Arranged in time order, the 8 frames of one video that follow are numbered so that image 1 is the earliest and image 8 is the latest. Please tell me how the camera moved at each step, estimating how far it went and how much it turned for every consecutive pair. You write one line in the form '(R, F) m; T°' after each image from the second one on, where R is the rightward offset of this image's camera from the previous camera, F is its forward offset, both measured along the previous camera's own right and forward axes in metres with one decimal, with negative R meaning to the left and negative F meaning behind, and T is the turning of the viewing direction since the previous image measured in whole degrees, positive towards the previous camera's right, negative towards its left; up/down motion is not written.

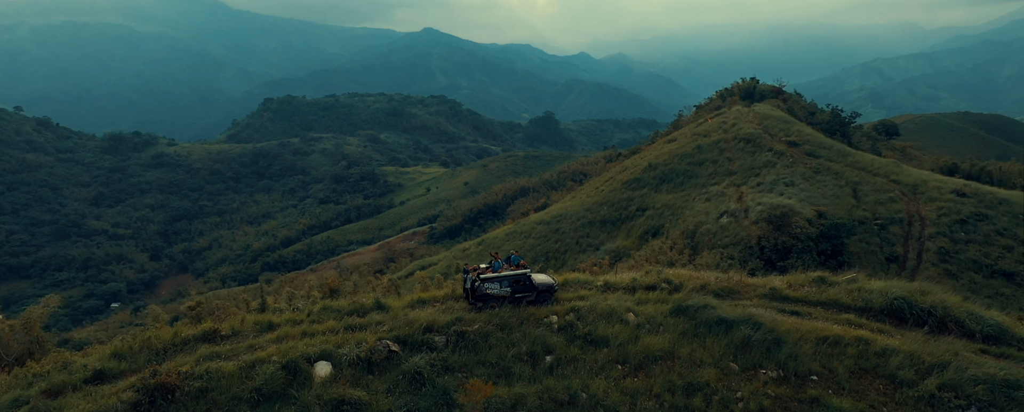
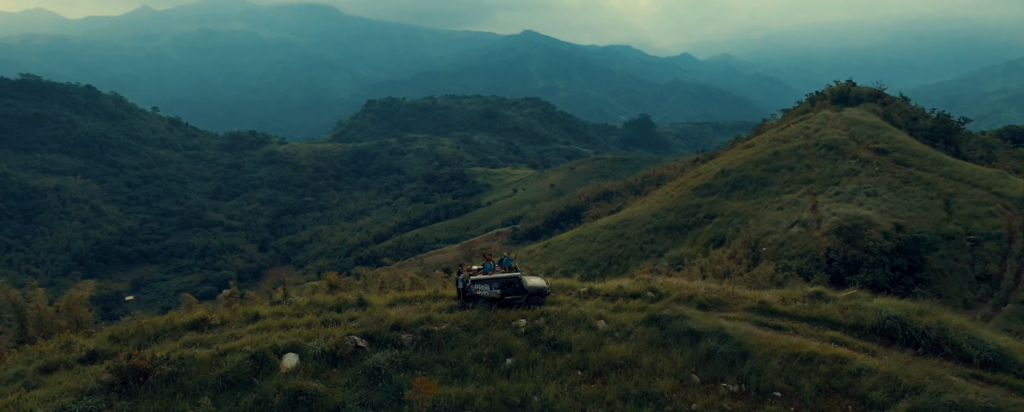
(+2.4, 0.0) m; -5°
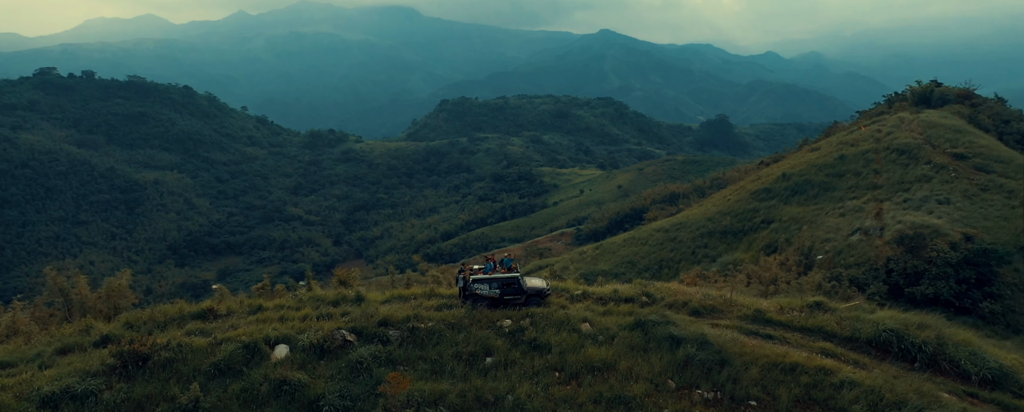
(+1.6, -0.2) m; -4°
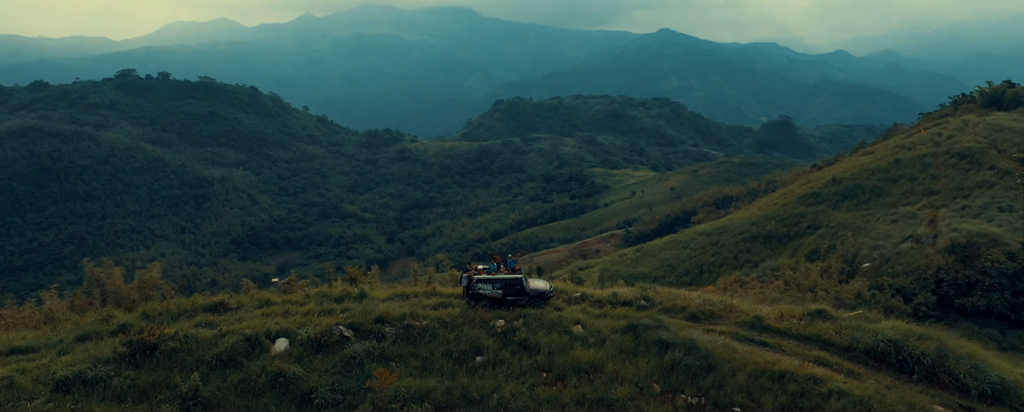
(+1.2, -0.2) m; -3°
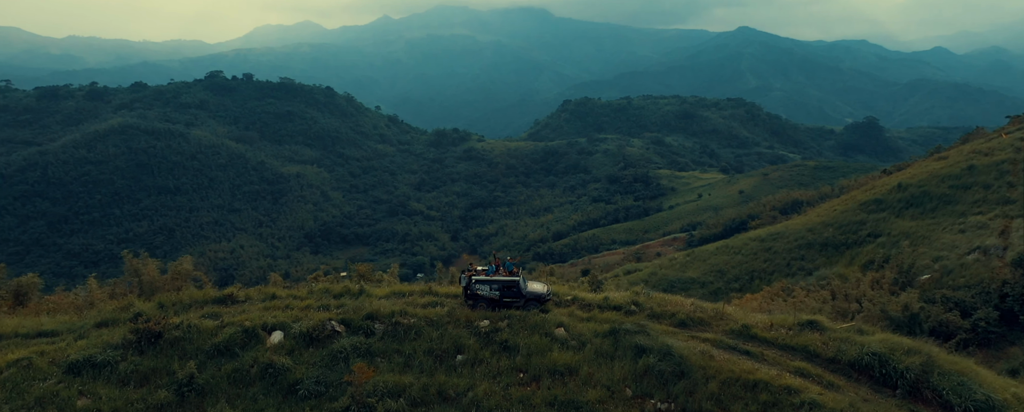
(+1.6, -0.3) m; -4°
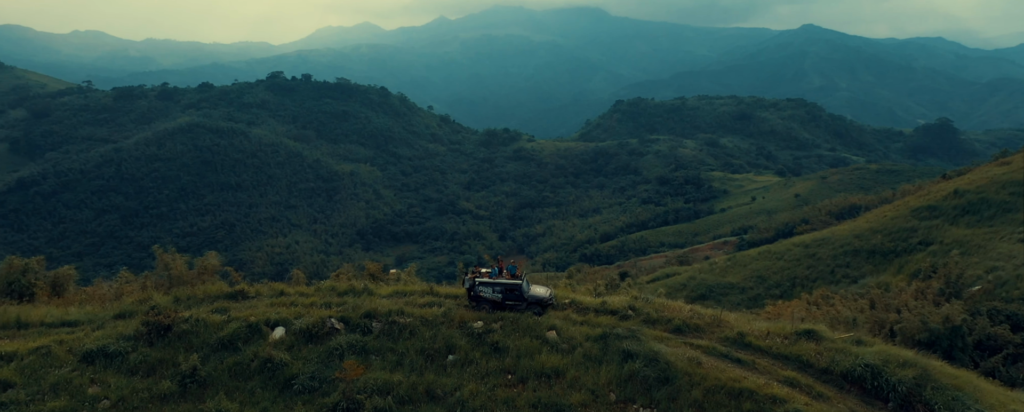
(+1.1, -0.2) m; -3°
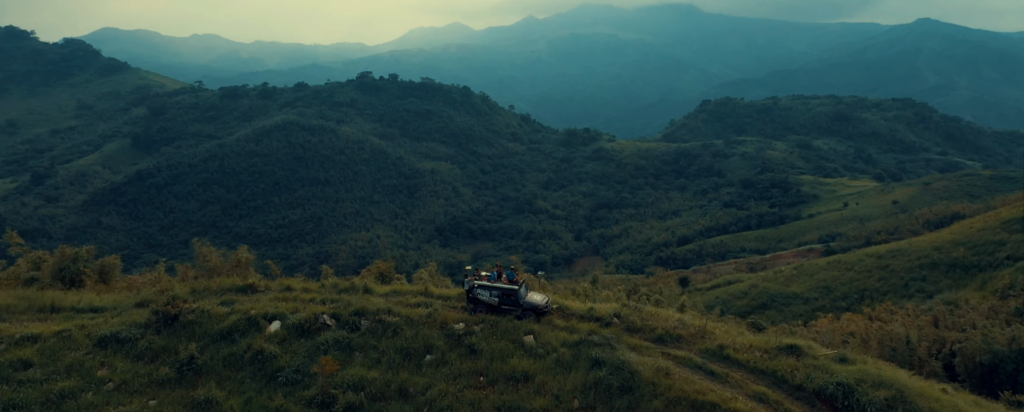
(+2.0, -0.3) m; -5°
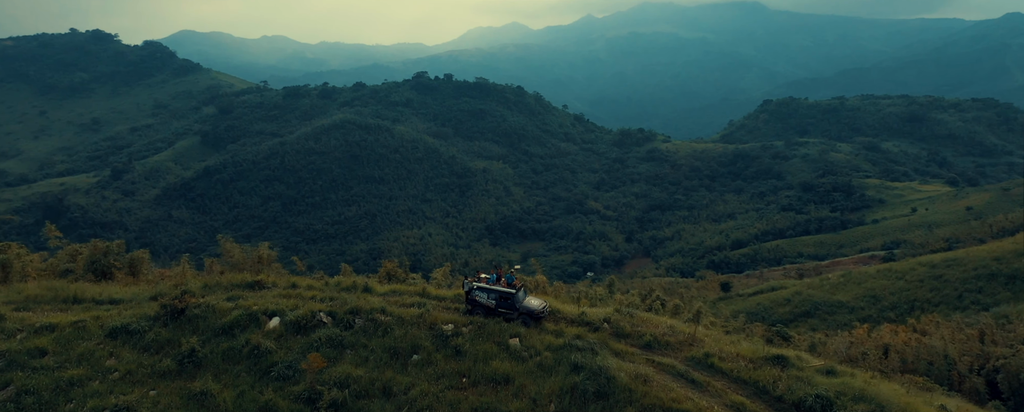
(+1.4, -0.3) m; -3°
